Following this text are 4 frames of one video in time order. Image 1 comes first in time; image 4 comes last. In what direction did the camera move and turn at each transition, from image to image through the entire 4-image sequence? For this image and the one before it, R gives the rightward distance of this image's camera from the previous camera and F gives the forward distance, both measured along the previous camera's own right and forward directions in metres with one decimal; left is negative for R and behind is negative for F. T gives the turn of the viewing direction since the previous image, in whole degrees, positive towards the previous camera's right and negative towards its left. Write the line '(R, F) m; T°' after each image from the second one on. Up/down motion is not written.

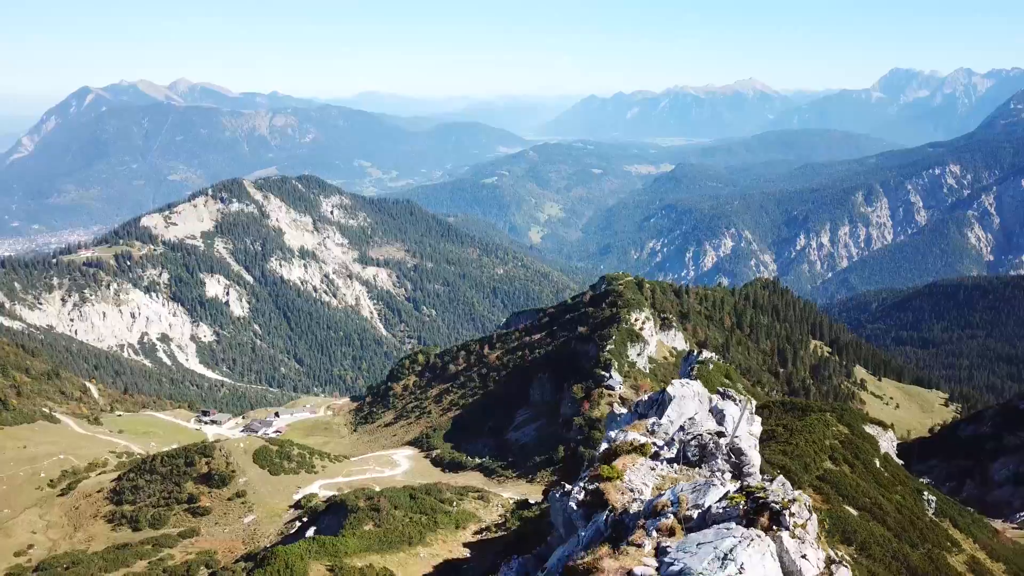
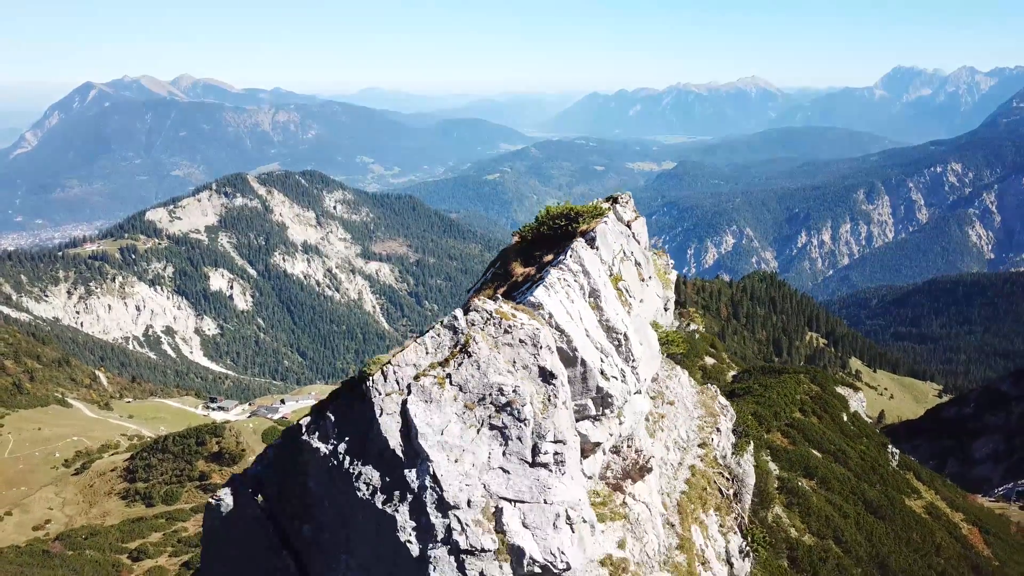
(+0.1, -3.8) m; 0°
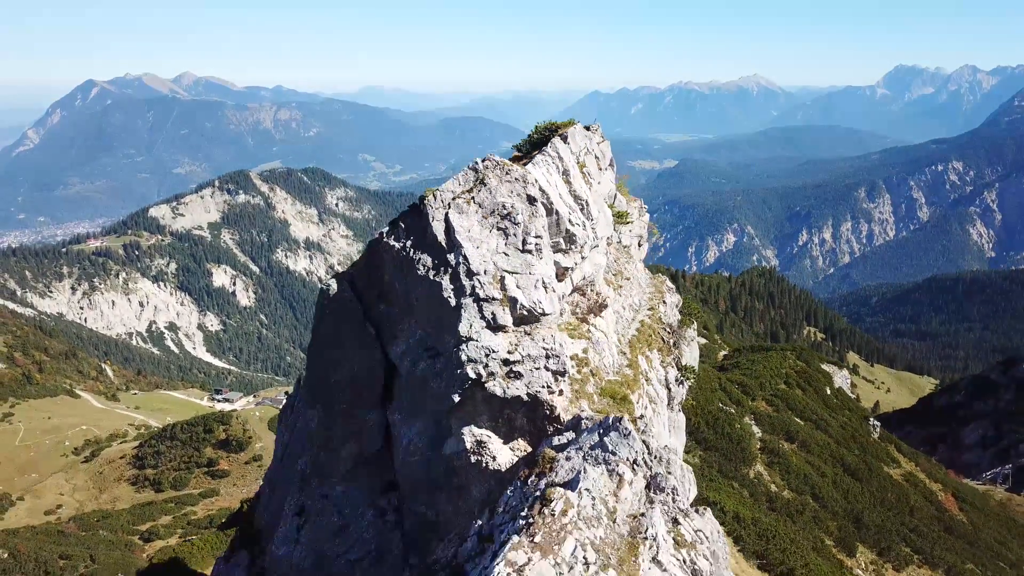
(0.0, -2.4) m; 0°
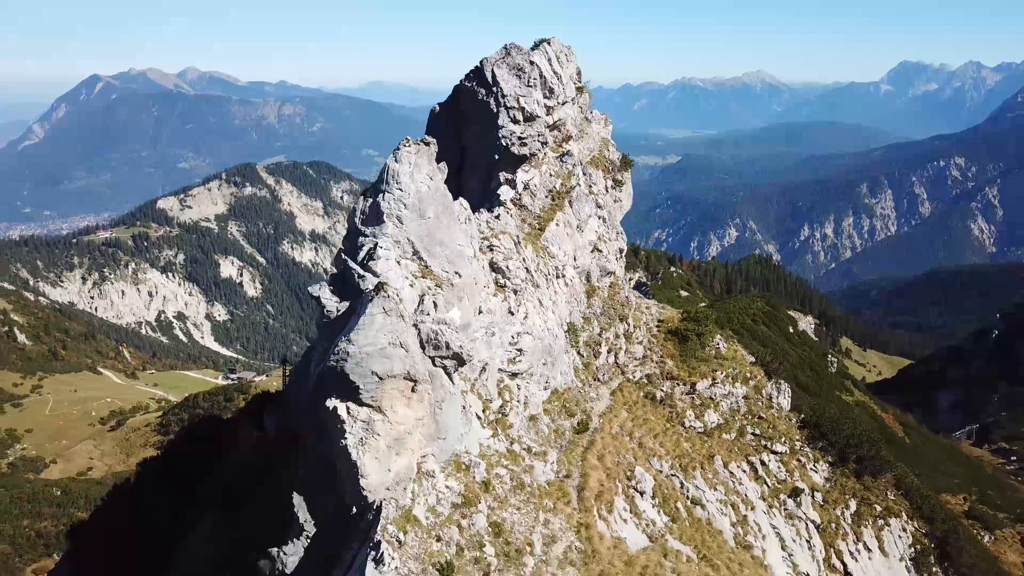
(-0.1, -7.1) m; 0°
